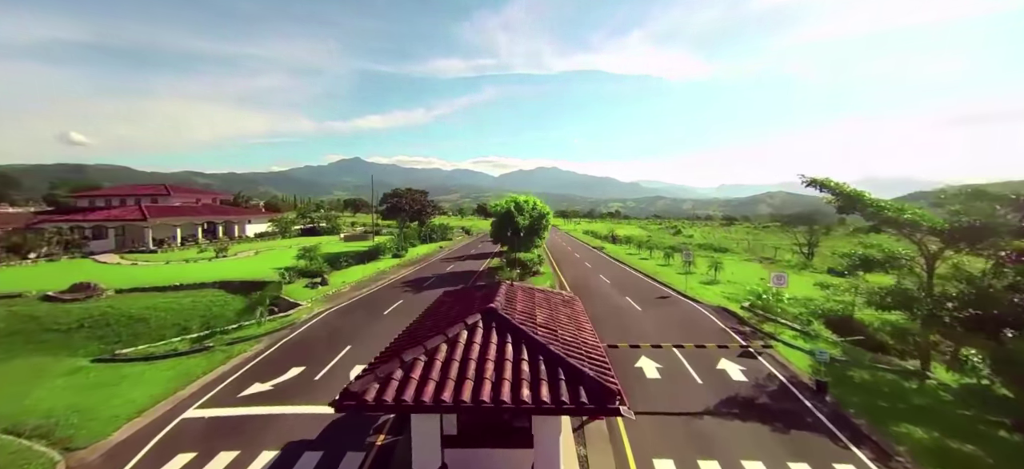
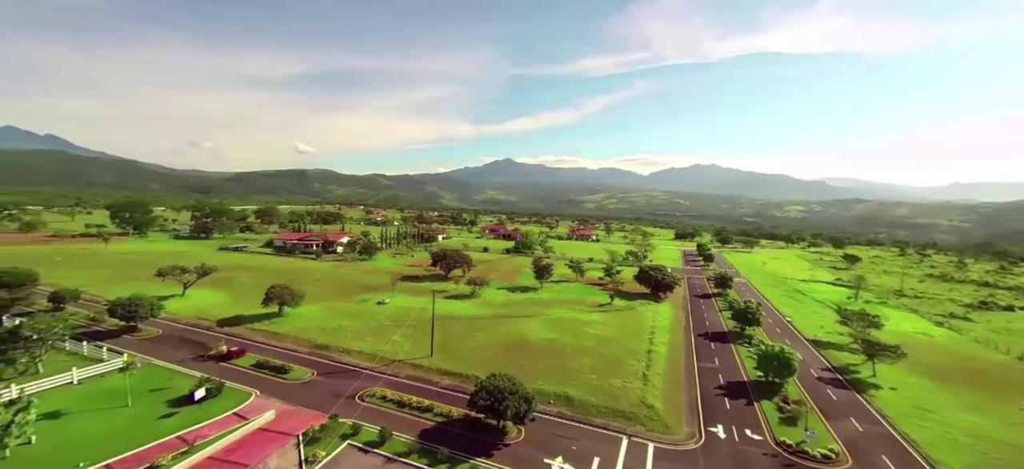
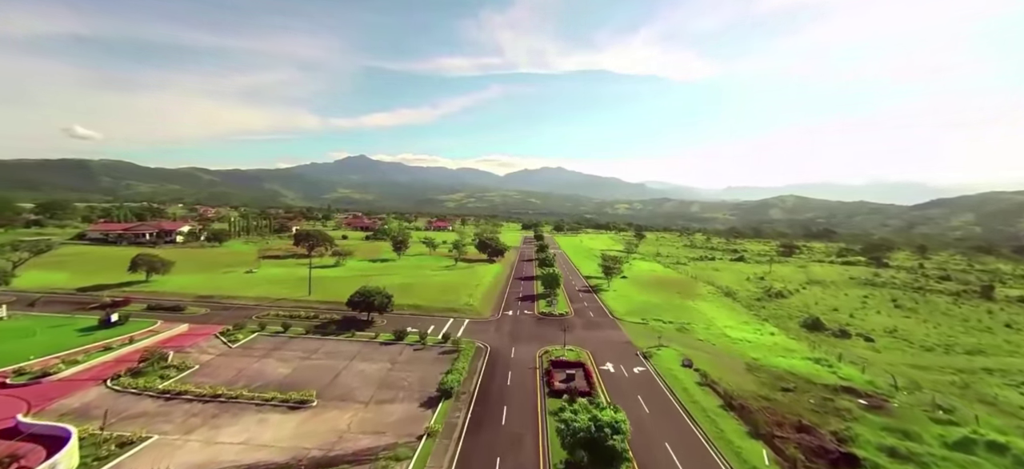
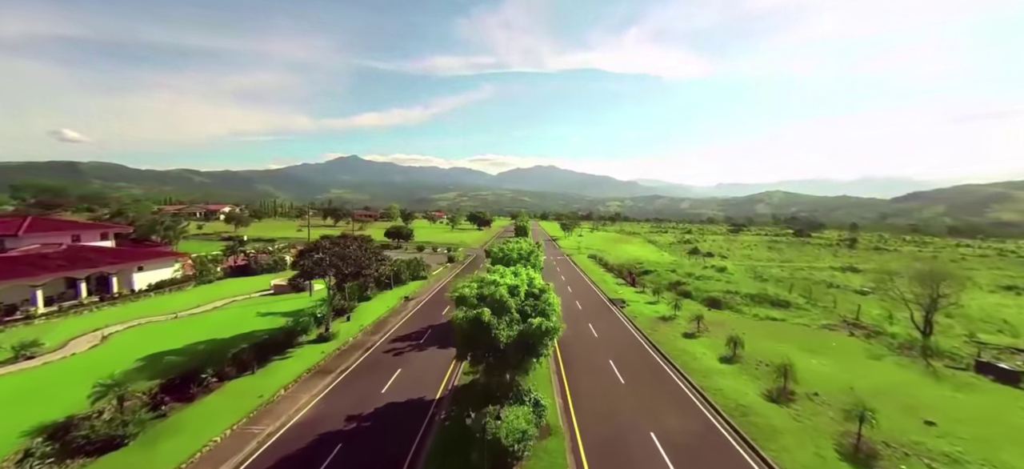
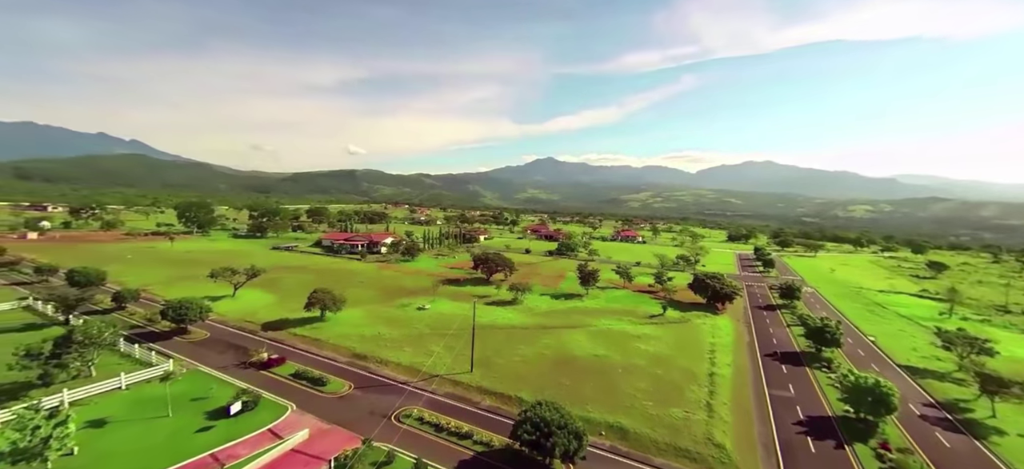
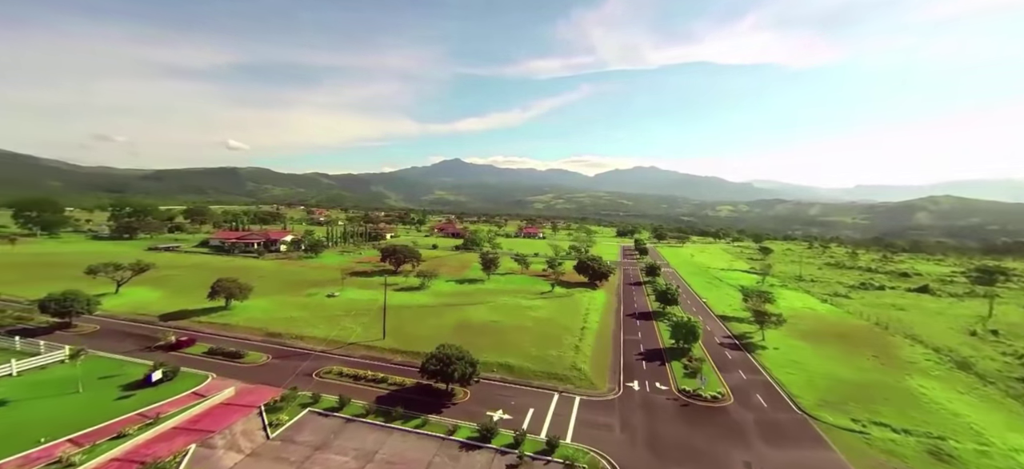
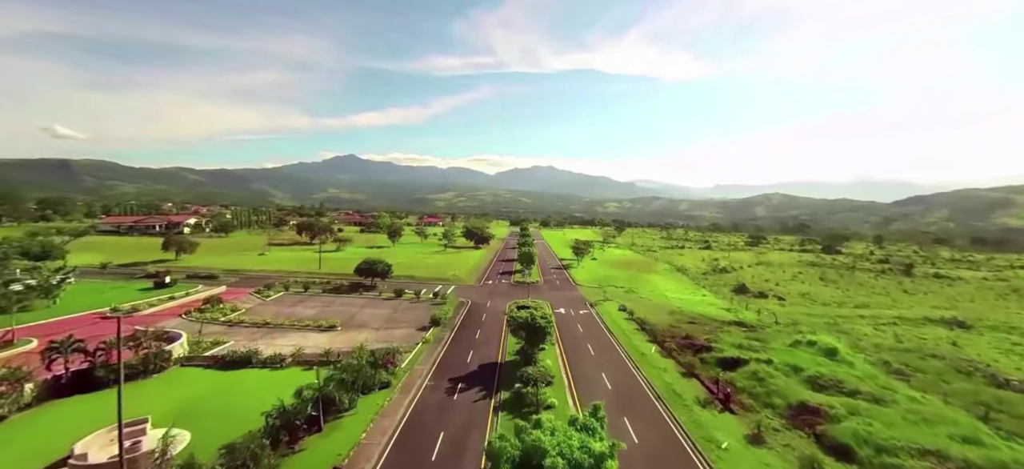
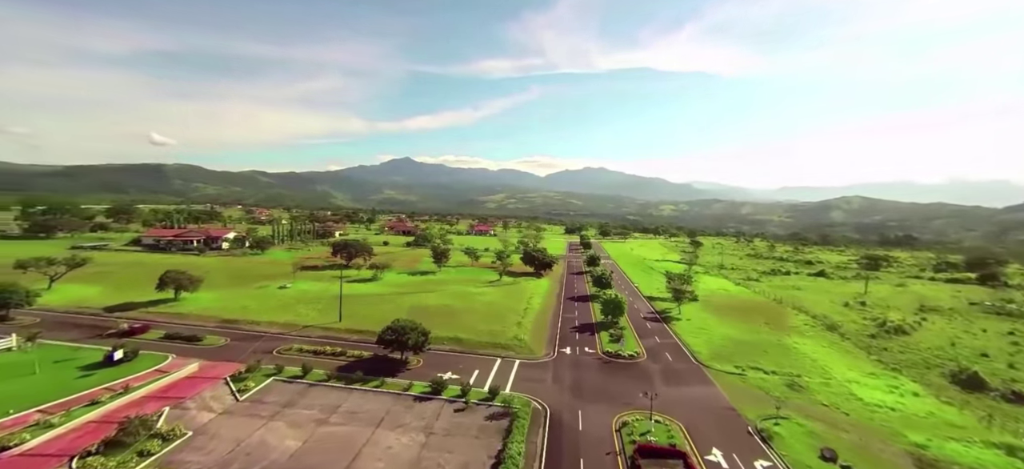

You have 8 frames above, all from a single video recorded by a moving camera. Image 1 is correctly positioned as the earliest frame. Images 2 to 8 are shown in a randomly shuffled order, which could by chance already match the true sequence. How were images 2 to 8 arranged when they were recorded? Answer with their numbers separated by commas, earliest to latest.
4, 7, 3, 8, 6, 2, 5
